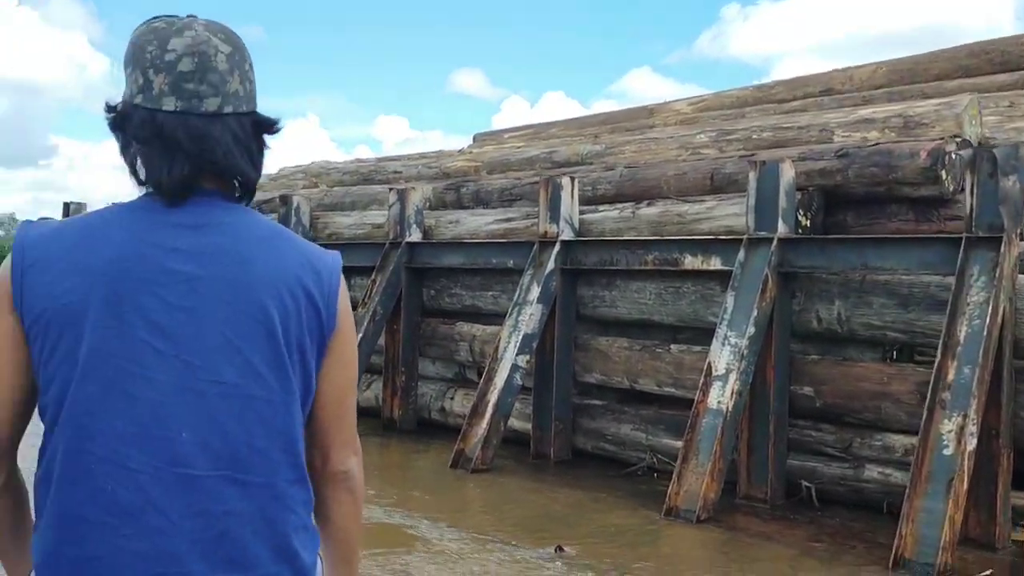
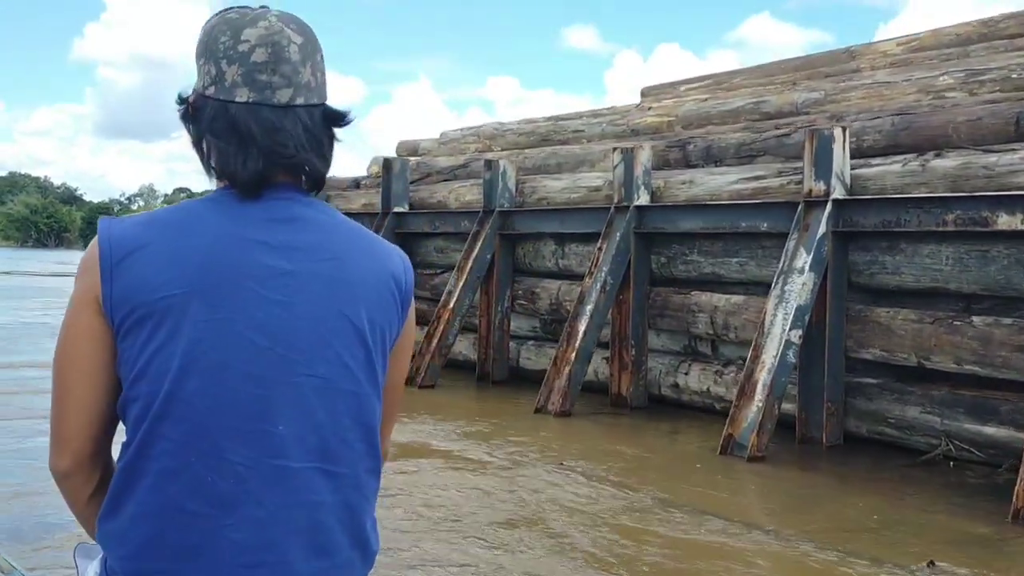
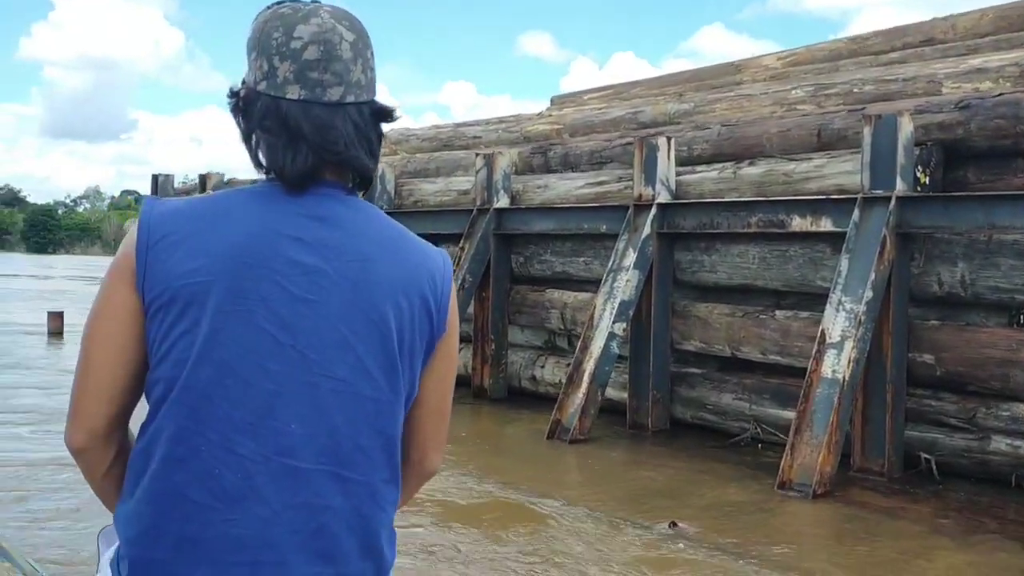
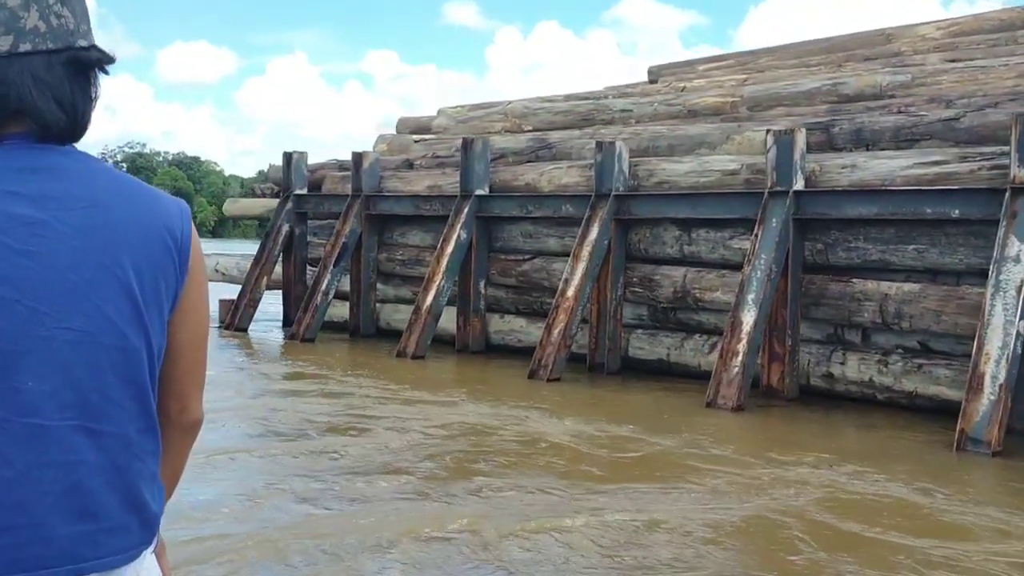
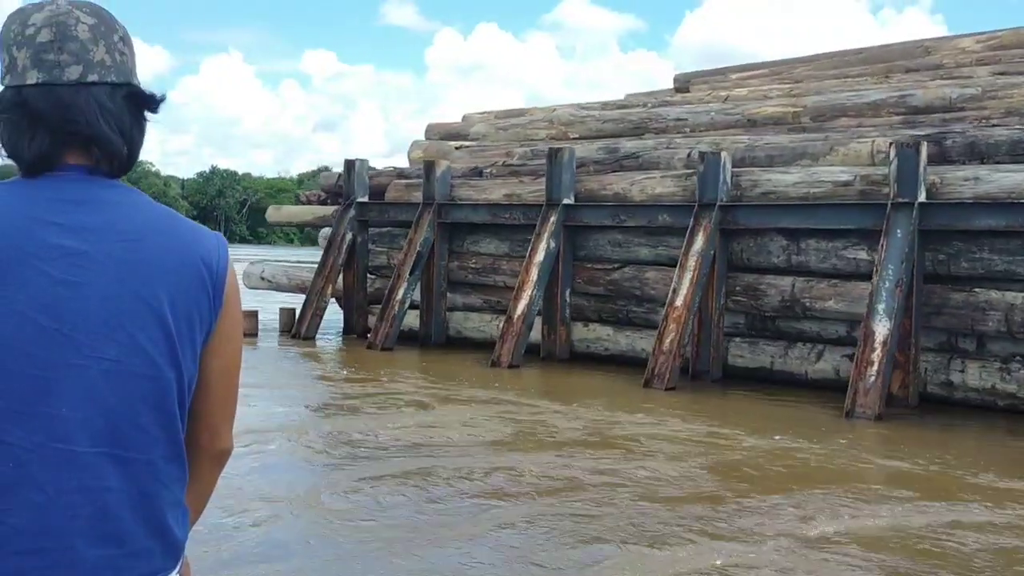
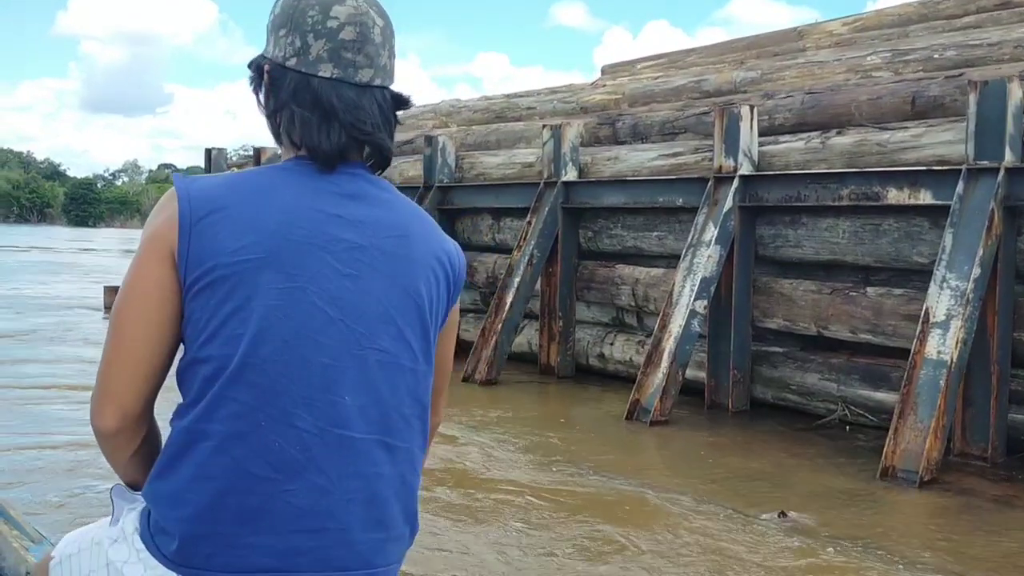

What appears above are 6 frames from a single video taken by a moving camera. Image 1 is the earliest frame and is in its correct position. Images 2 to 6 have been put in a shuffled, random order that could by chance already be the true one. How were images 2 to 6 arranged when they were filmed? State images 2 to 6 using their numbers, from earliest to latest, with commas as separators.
3, 6, 2, 4, 5
